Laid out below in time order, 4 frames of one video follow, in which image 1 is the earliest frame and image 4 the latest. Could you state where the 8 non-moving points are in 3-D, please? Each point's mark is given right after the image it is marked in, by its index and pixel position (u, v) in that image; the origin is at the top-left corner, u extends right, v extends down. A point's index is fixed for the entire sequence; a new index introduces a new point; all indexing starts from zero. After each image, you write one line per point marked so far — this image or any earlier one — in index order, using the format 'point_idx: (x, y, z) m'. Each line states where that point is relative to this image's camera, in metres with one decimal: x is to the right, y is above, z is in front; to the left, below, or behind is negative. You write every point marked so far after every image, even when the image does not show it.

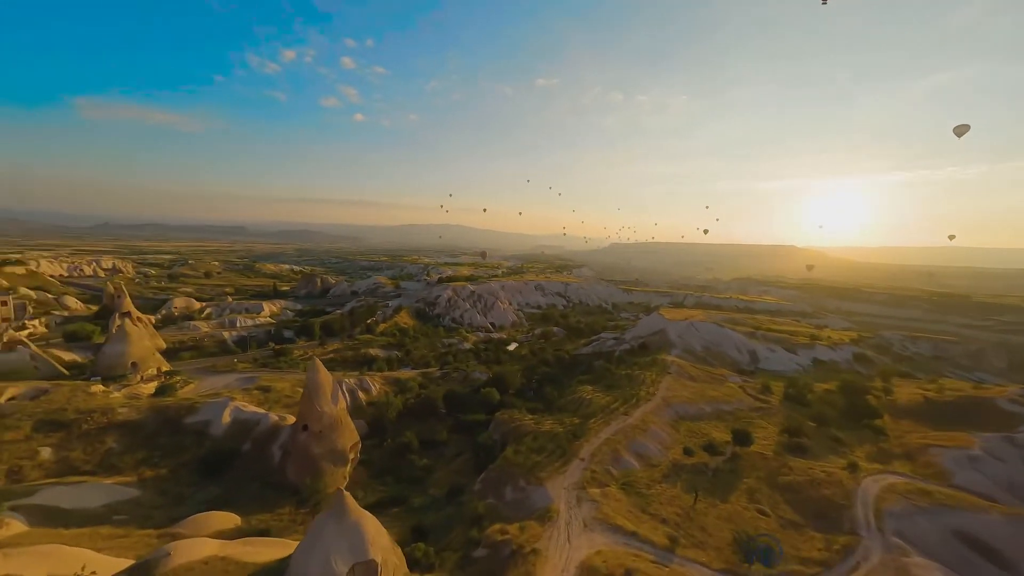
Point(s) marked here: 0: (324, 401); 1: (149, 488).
0: (-9.9, -6.0, +18.0) m
1: (-16.0, -8.8, +15.0) m
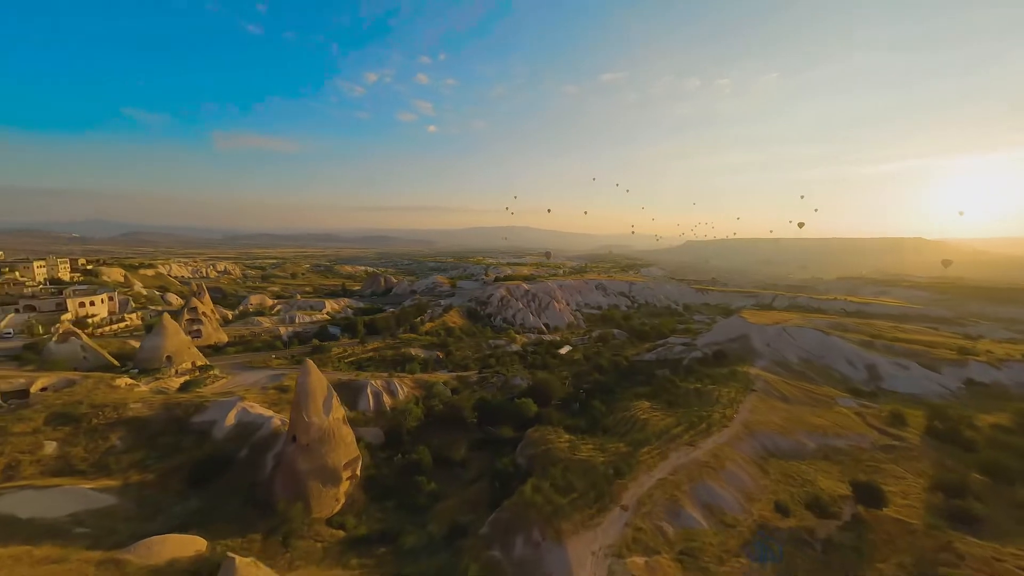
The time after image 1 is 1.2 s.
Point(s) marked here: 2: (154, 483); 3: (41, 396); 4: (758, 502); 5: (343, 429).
0: (-9.2, -5.7, +15.7) m
1: (-15.7, -8.5, +13.9) m
2: (-15.4, -8.5, +14.7) m
3: (-23.3, -5.3, +16.8) m
4: (+12.0, -10.4, +16.7) m
5: (-8.2, -6.9, +16.6) m
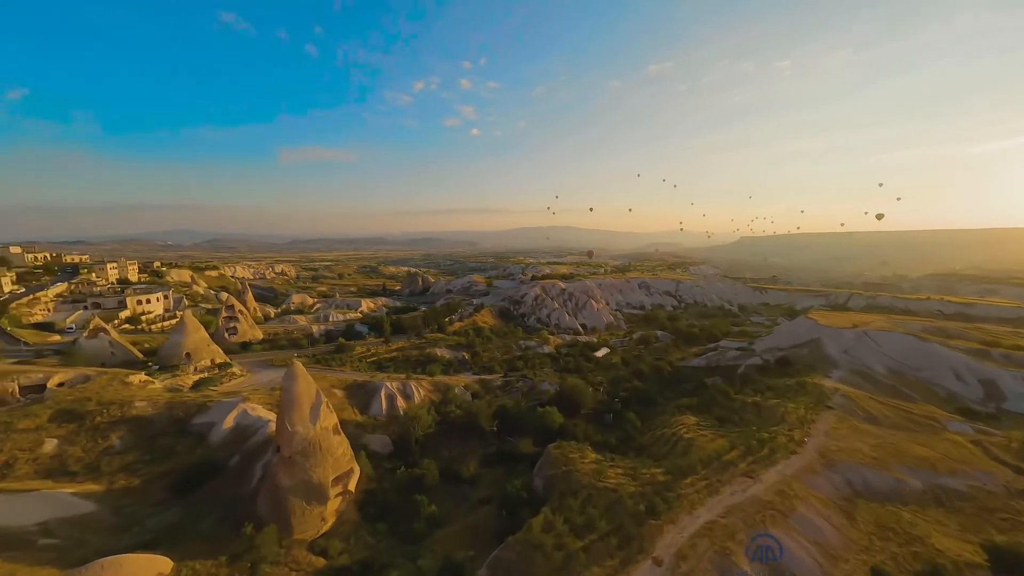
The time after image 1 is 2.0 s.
0: (-8.9, -5.5, +14.2) m
1: (-15.6, -8.2, +13.1) m
2: (-15.2, -8.3, +13.9) m
3: (-22.8, -5.2, +17.0) m
4: (+12.3, -10.1, +12.6) m
5: (-7.8, -6.7, +14.9) m
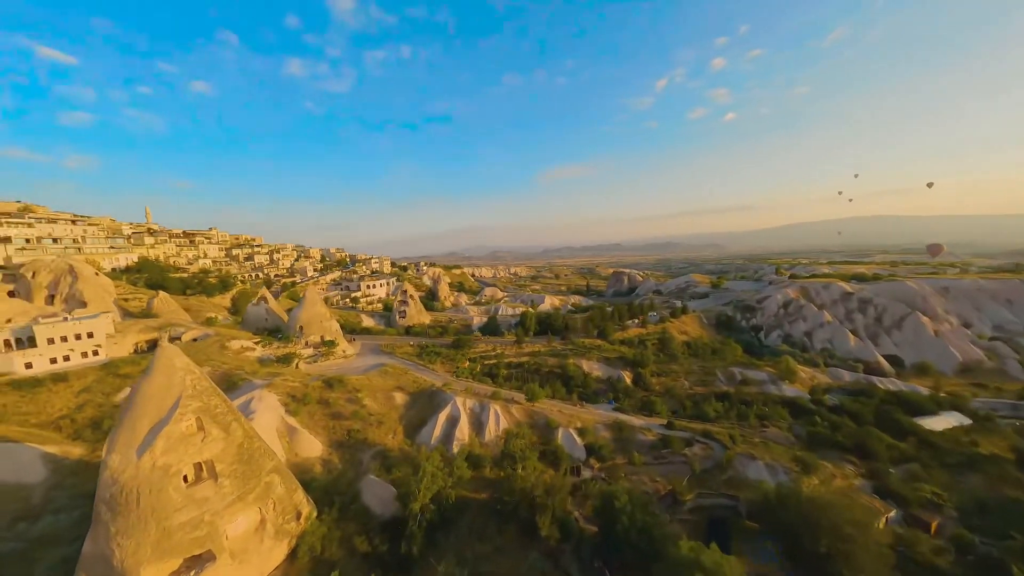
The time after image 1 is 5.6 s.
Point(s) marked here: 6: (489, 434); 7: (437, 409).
0: (-9.6, -3.8, +8.5) m
1: (-15.6, -6.4, +11.7) m
2: (-14.9, -6.5, +12.1) m
3: (-18.9, -3.3, +19.1) m
4: (+6.0, -9.0, -5.7) m
5: (-8.4, -5.1, +8.4) m
6: (-1.1, -7.2, +16.9) m
7: (-4.0, -6.4, +18.1) m
